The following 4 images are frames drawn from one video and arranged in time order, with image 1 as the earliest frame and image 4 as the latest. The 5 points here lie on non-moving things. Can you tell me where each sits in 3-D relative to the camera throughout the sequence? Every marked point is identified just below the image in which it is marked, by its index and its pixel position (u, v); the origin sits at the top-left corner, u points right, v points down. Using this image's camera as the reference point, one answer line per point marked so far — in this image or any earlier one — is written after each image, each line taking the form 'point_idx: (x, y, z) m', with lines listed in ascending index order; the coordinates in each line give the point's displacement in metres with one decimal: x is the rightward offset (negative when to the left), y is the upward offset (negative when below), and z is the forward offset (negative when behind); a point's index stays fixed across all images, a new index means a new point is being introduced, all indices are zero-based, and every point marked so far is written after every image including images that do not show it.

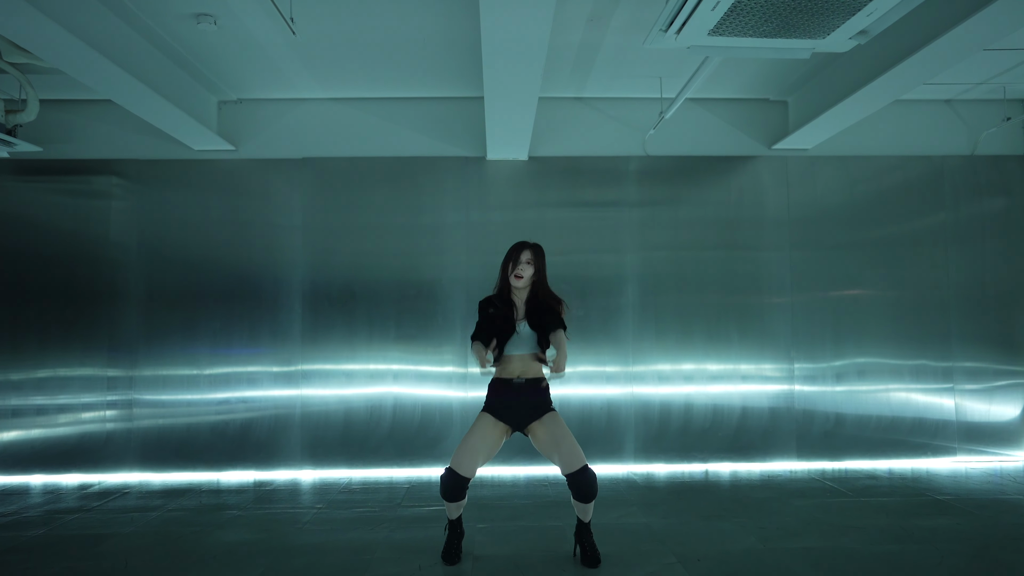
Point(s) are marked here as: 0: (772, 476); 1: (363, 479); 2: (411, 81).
0: (+1.9, -1.3, +5.2) m
1: (-1.1, -1.4, +5.2) m
2: (-0.7, +1.5, +5.3) m
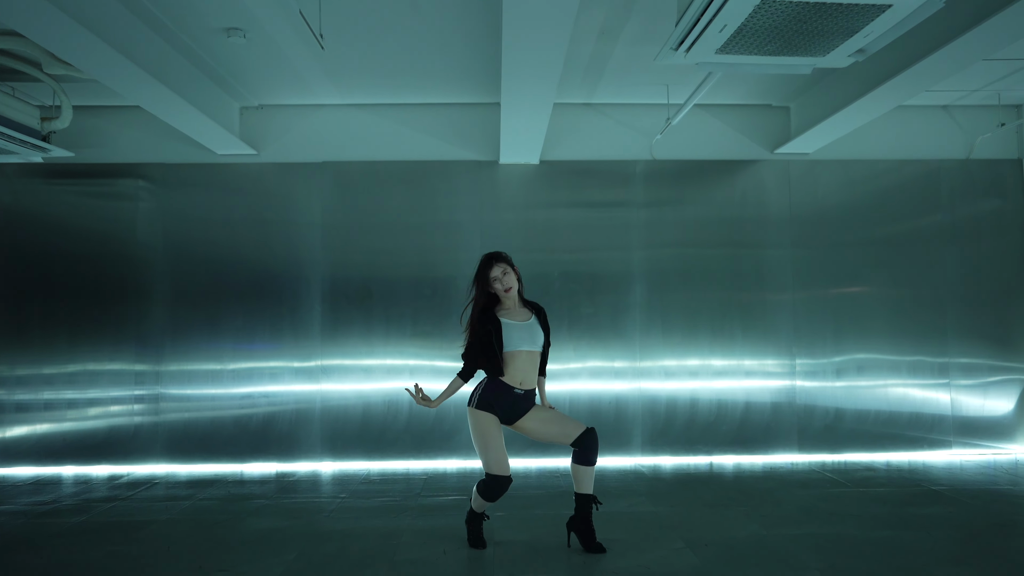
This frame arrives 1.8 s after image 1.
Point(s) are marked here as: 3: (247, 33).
0: (+2.0, -1.3, +5.4) m
1: (-1.0, -1.4, +5.4) m
2: (-0.6, +1.5, +5.5) m
3: (-1.6, +1.6, +4.5) m
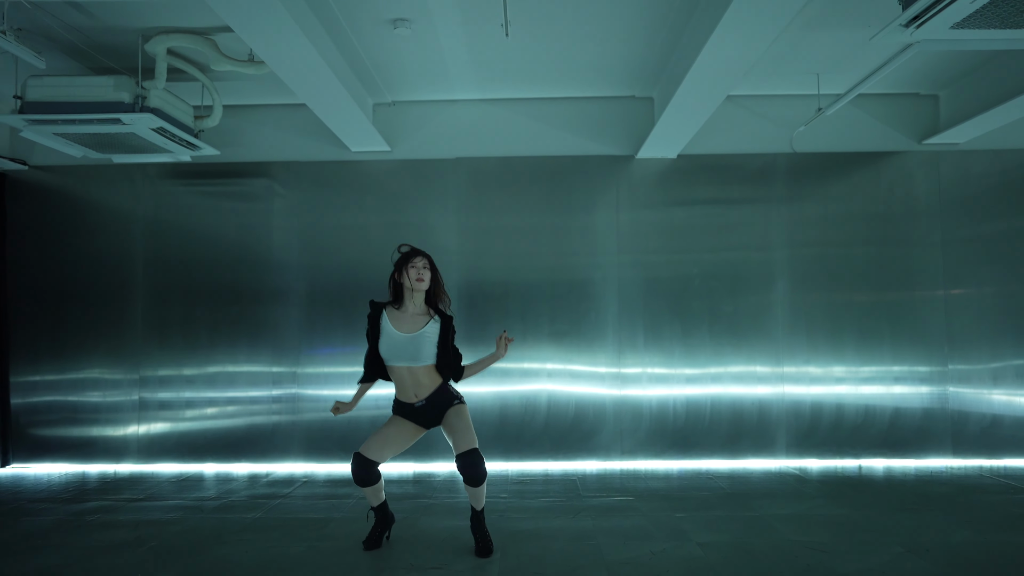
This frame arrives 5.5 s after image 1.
0: (+3.0, -1.3, +5.2) m
1: (+0.1, -1.3, +5.3) m
2: (+0.4, +1.5, +5.4) m
3: (-0.6, +1.6, +4.5) m
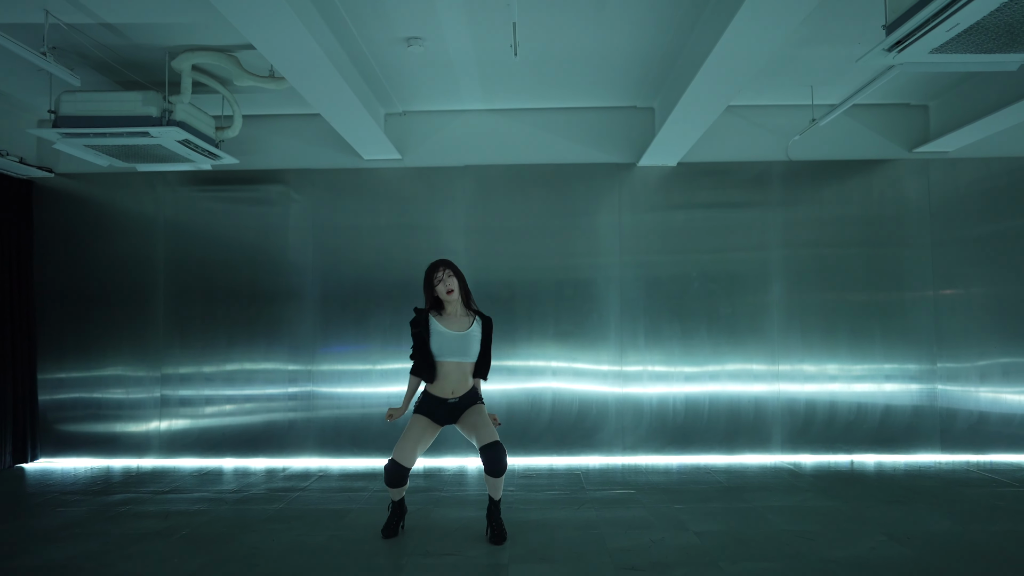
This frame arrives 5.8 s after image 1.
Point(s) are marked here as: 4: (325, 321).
0: (+3.1, -1.3, +5.4) m
1: (+0.1, -1.4, +5.6) m
2: (+0.5, +1.5, +5.6) m
3: (-0.6, +1.6, +4.7) m
4: (-1.5, -0.3, +5.9) m
